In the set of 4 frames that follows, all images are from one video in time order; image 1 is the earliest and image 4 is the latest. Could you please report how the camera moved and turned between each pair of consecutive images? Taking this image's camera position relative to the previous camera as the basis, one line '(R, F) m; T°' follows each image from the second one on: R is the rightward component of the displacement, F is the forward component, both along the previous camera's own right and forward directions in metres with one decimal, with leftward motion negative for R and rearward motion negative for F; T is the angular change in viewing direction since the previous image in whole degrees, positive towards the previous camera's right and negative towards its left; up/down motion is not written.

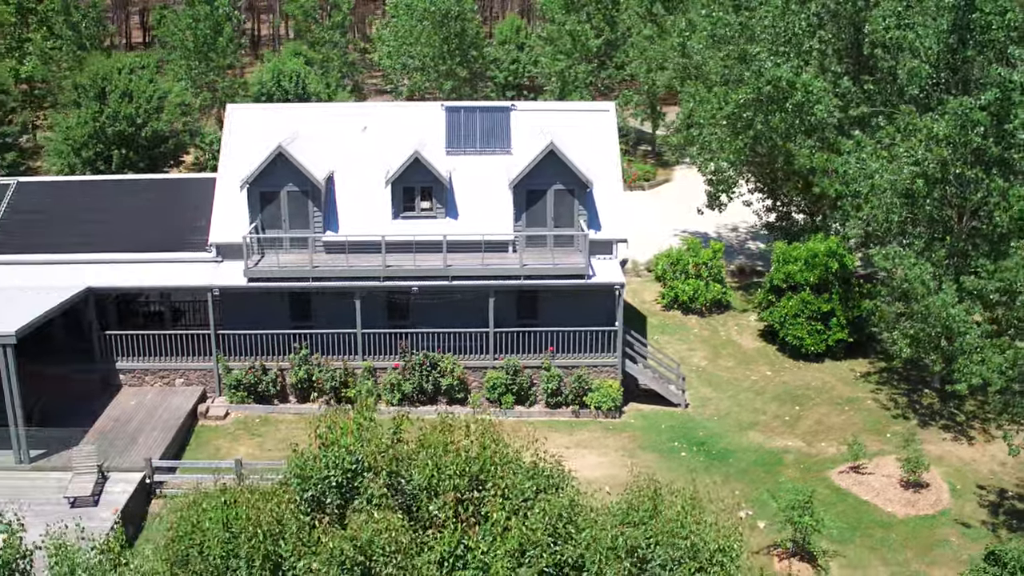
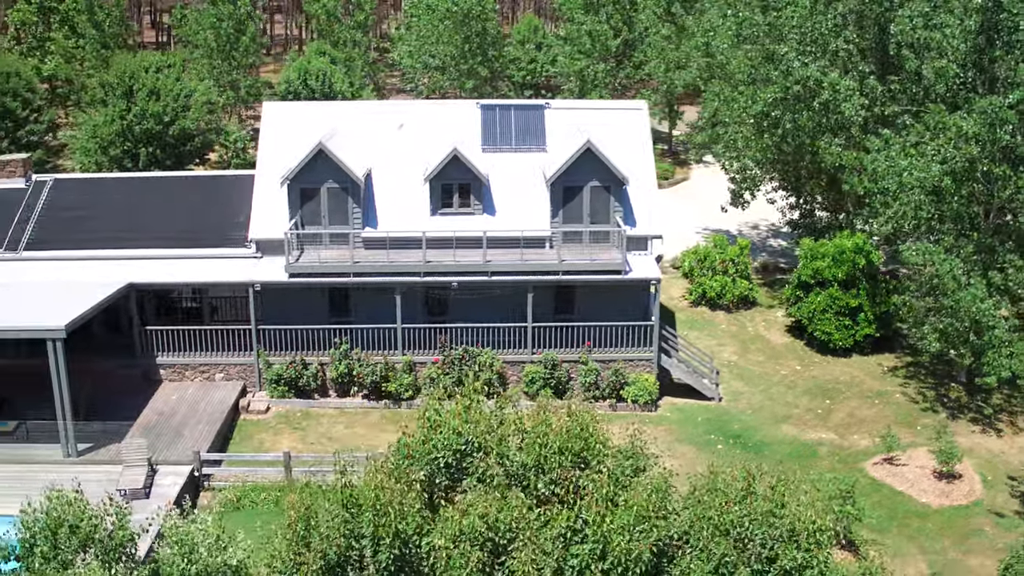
(-2.3, -0.3) m; 0°
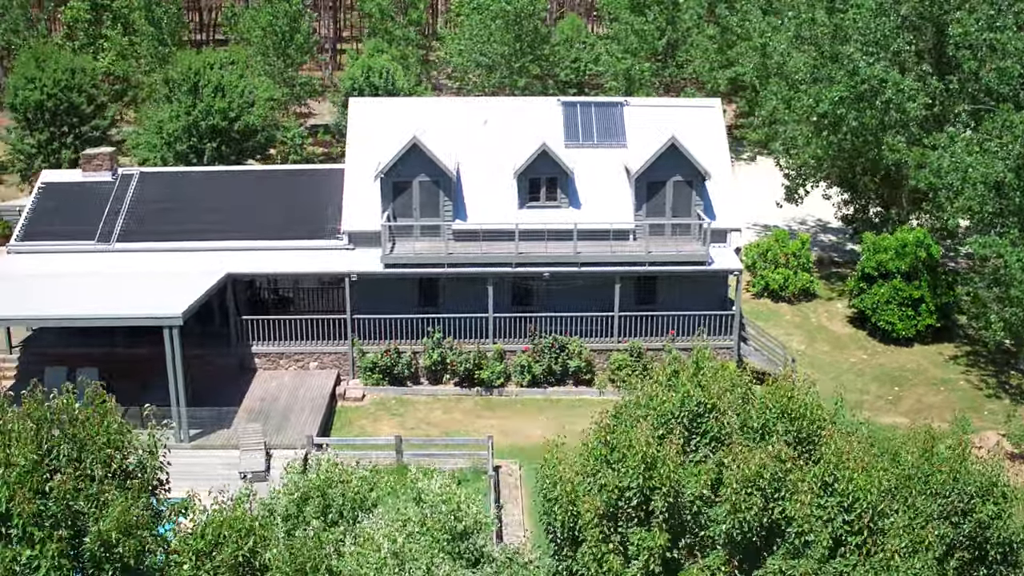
(-5.5, -0.8) m; +1°
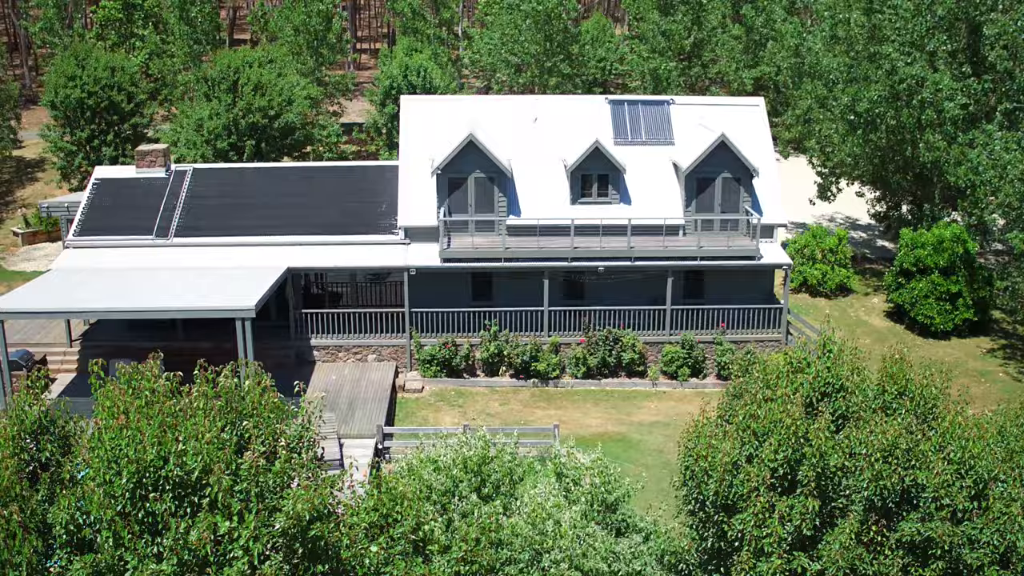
(-3.5, -0.5) m; 0°
